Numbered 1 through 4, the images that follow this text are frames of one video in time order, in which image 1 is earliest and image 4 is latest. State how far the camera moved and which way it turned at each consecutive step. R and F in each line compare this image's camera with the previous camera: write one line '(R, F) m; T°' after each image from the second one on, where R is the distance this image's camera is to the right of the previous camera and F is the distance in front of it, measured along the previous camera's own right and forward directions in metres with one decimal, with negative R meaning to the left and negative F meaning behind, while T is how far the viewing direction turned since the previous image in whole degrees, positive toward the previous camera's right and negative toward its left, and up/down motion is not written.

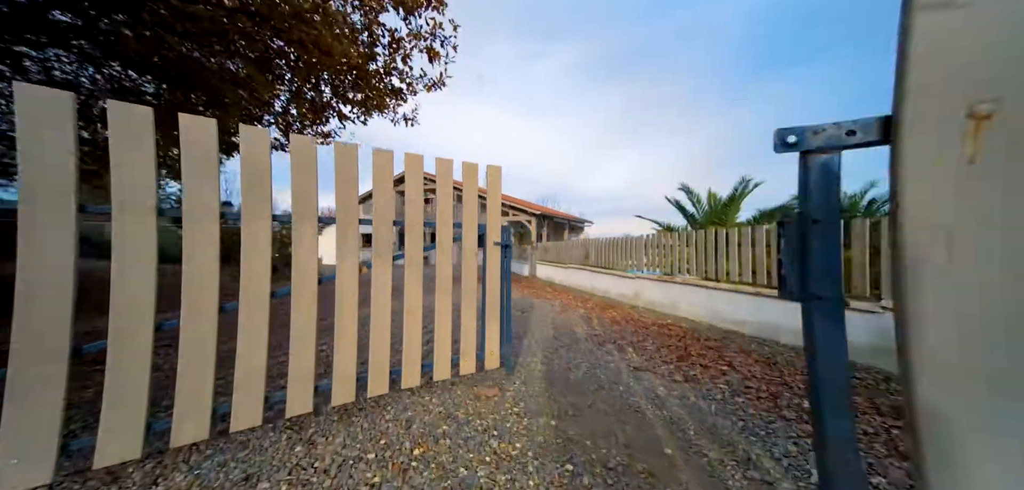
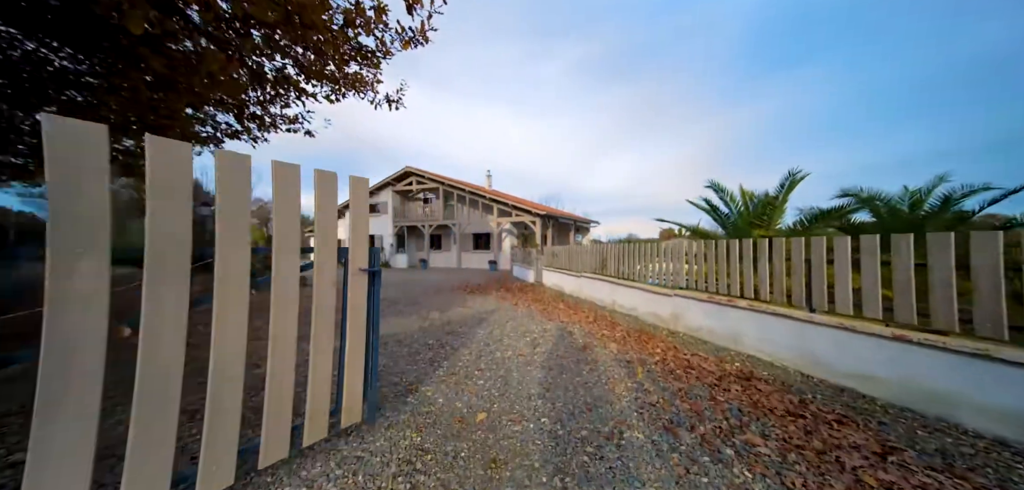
(0.0, +1.1) m; 0°
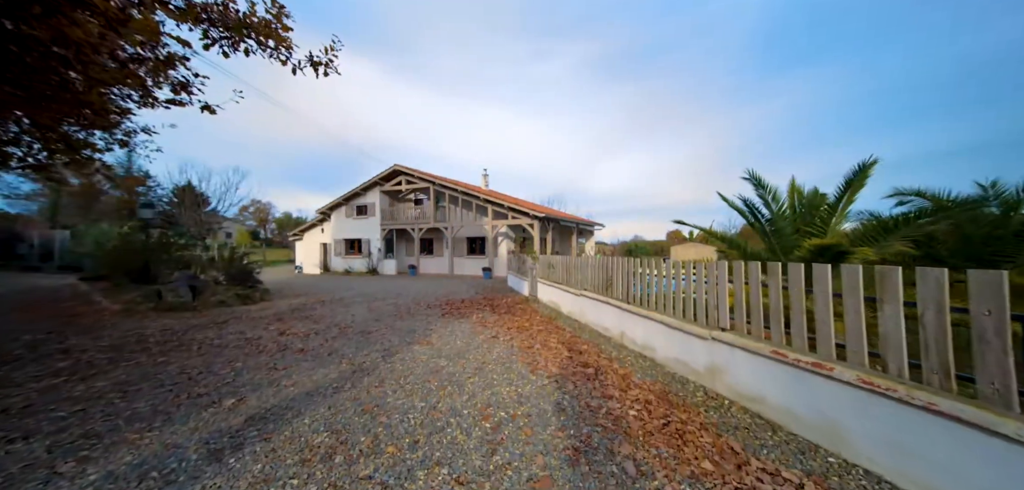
(+0.4, +1.4) m; -1°
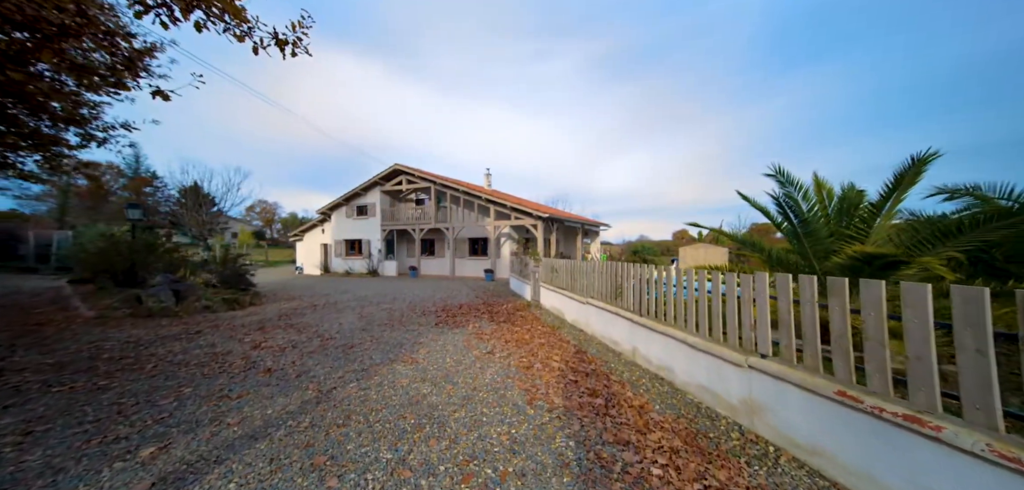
(+0.1, +0.5) m; -1°
